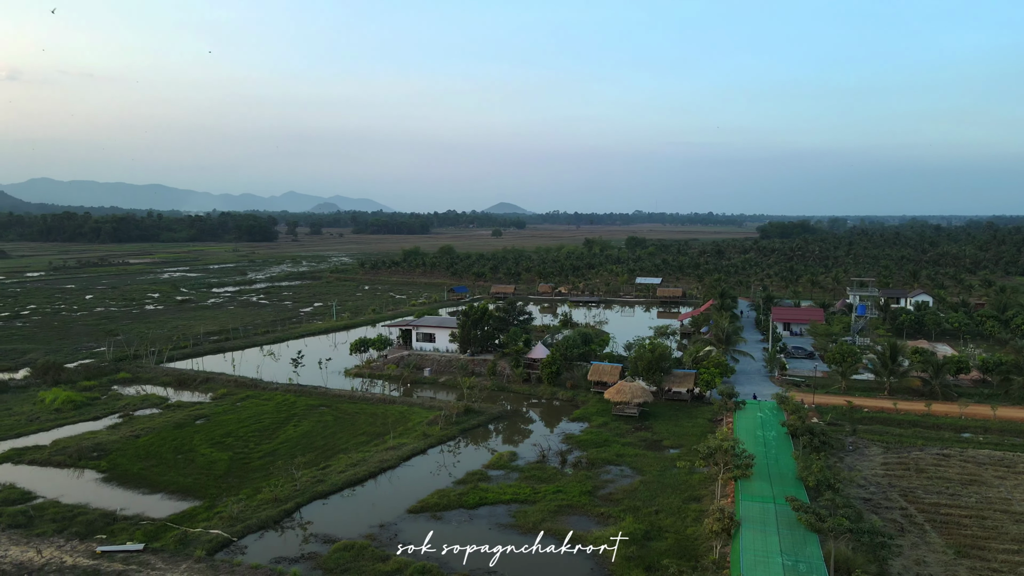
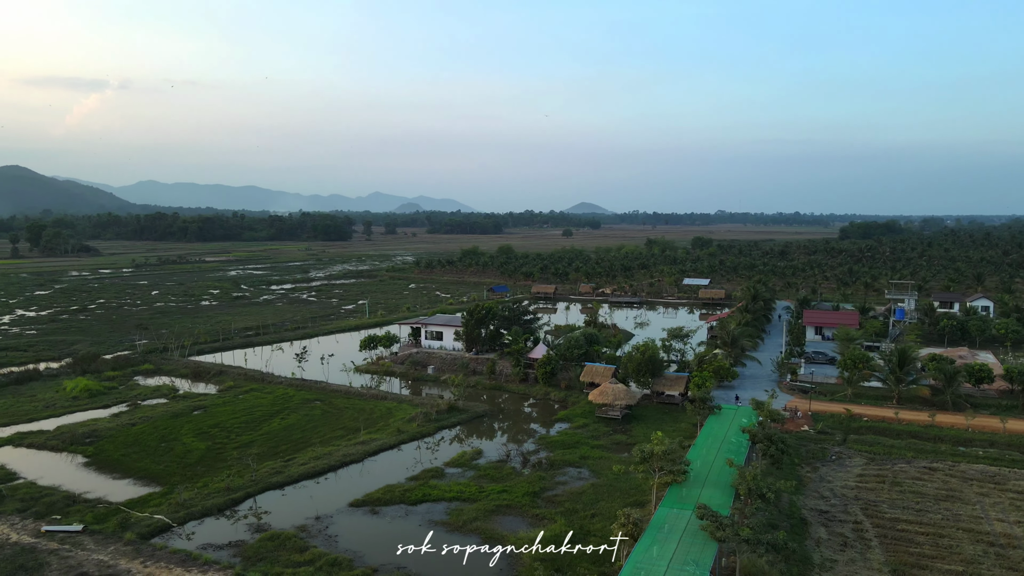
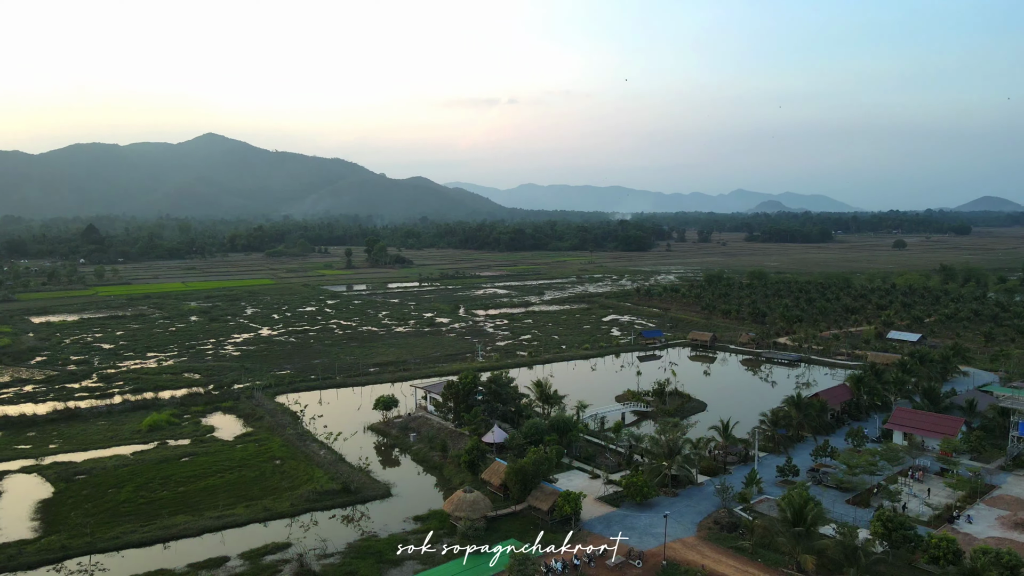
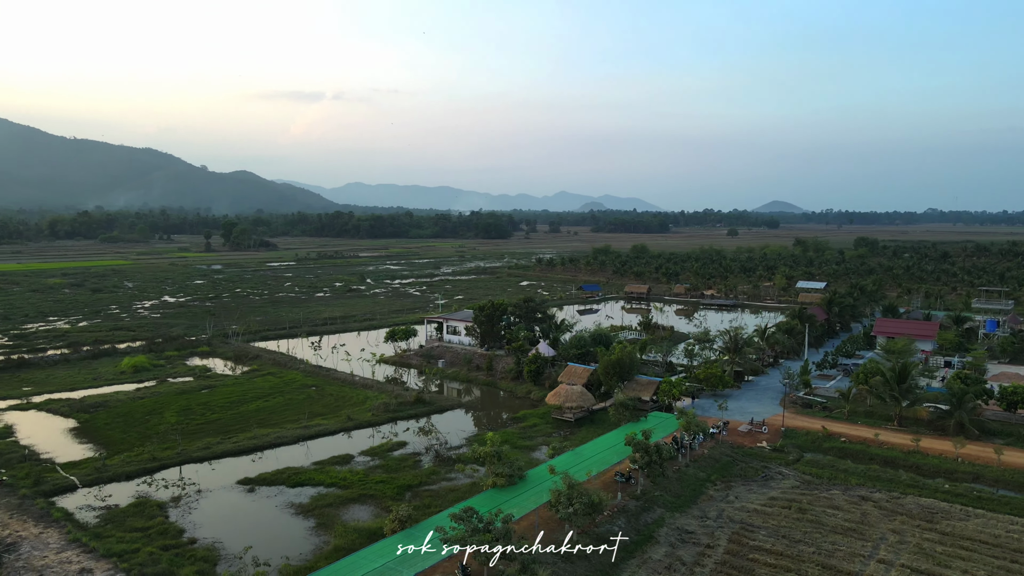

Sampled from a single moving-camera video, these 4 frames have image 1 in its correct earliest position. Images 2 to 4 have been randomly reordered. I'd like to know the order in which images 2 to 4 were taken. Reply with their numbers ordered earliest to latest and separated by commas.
2, 4, 3
